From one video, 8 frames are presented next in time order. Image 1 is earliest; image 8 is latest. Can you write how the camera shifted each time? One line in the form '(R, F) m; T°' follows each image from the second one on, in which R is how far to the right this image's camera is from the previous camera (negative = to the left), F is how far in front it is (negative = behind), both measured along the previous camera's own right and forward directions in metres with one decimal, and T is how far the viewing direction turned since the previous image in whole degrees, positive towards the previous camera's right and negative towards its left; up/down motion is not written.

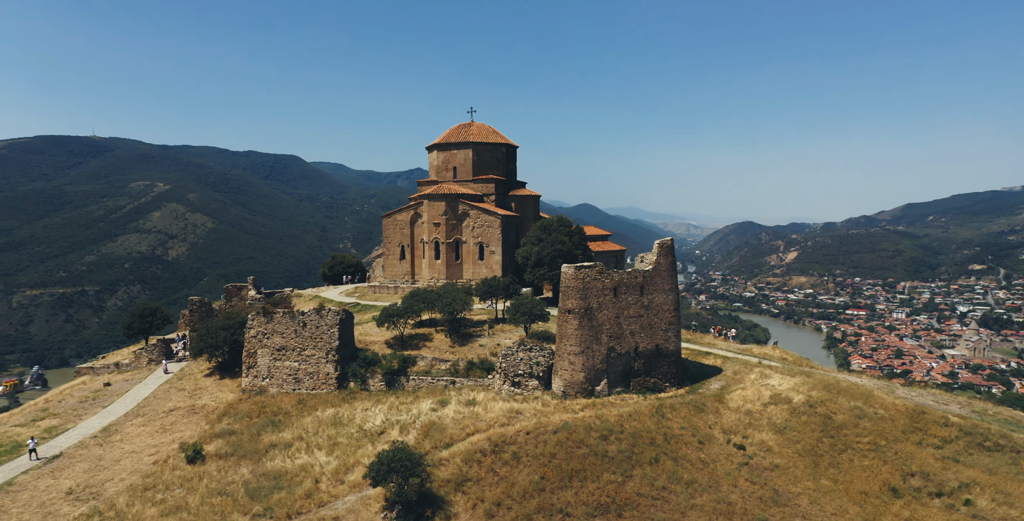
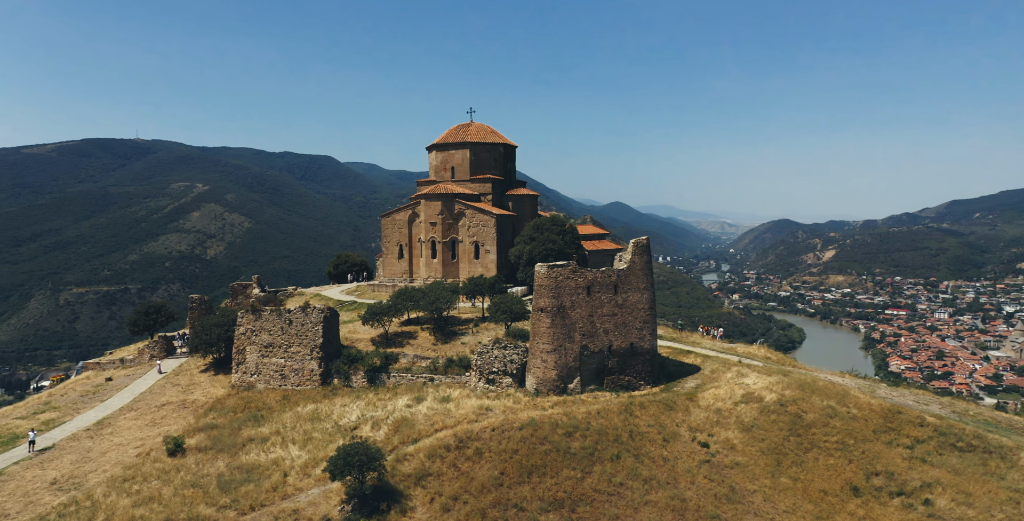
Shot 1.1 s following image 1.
(+1.3, -0.2) m; -2°
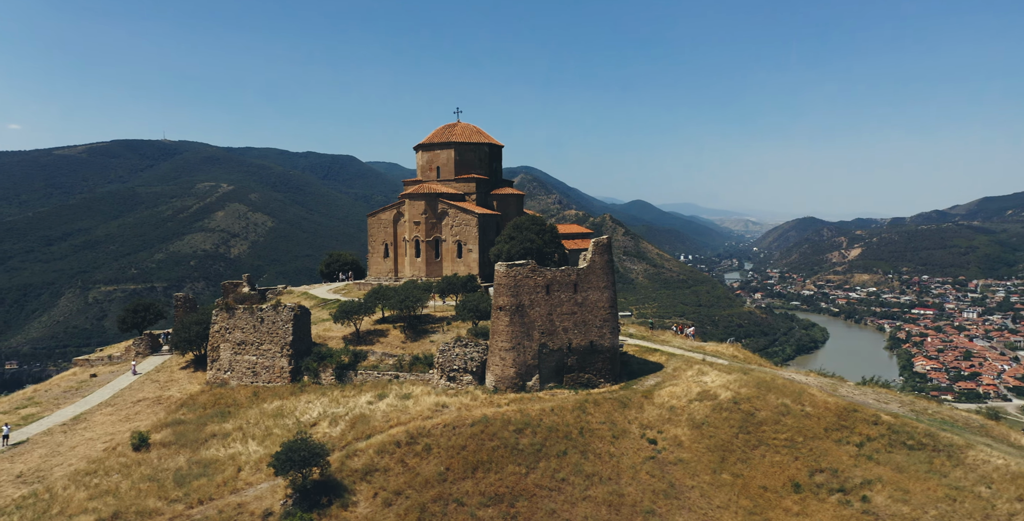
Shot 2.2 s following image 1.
(+1.4, -0.2) m; -1°
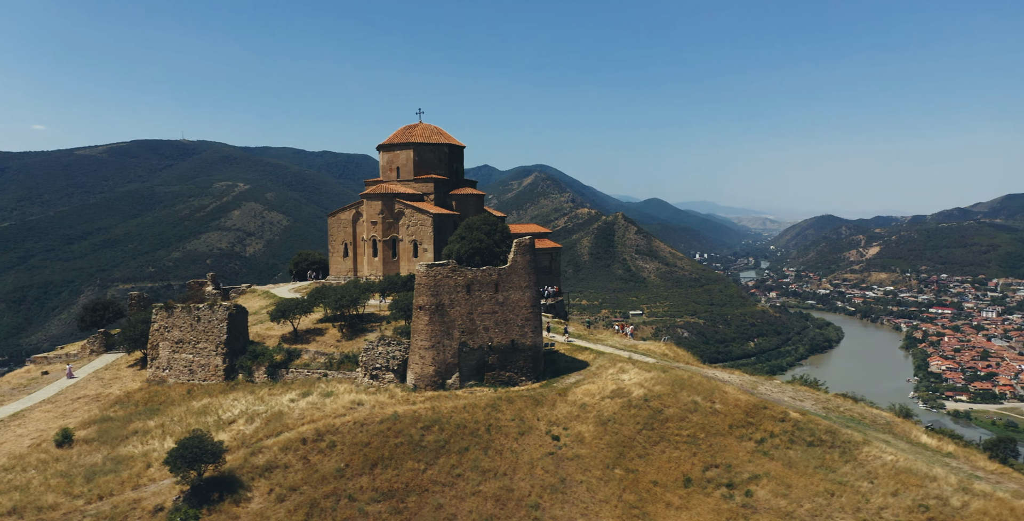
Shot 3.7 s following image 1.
(+2.3, -0.4) m; 0°
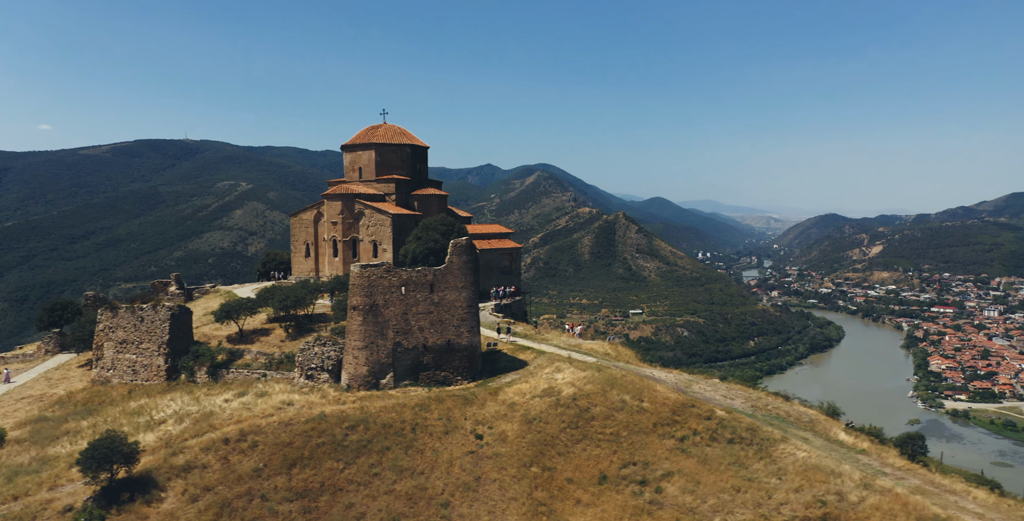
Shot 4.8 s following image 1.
(+1.7, -0.2) m; +1°
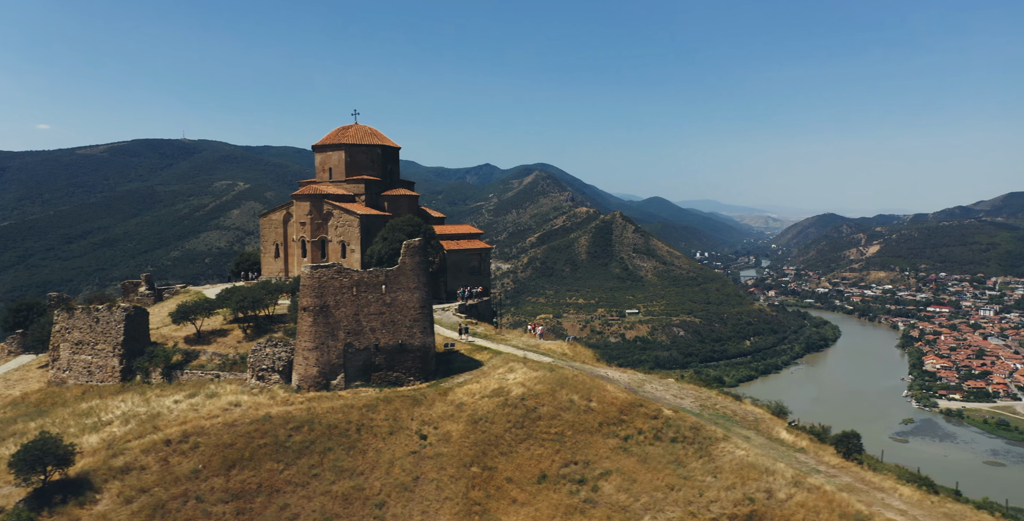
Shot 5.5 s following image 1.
(+1.2, -0.1) m; +1°
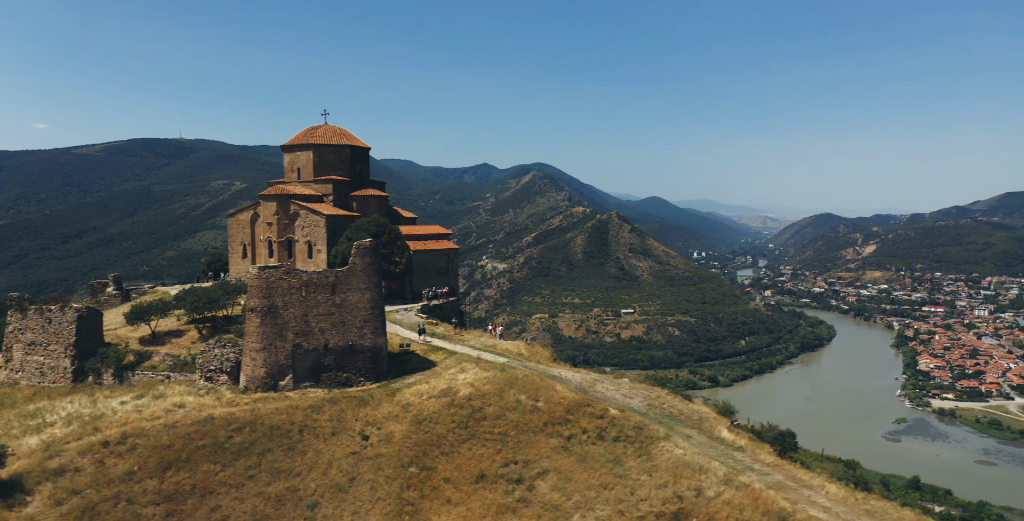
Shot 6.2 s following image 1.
(+1.2, -0.1) m; +1°
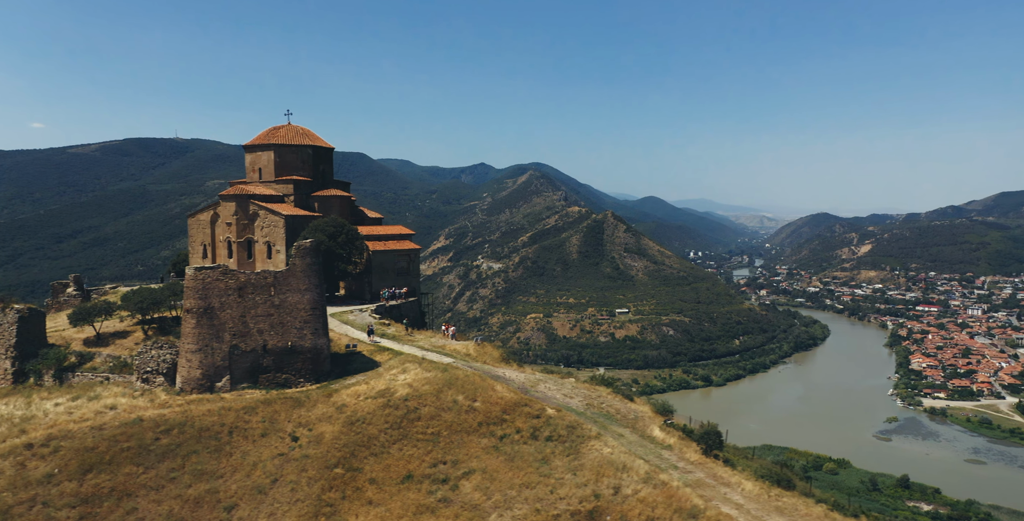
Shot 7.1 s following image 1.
(+1.4, -0.1) m; +1°
